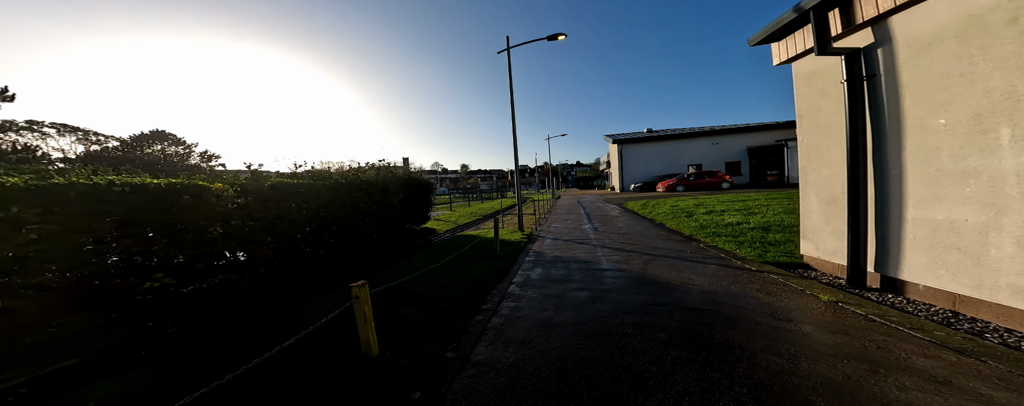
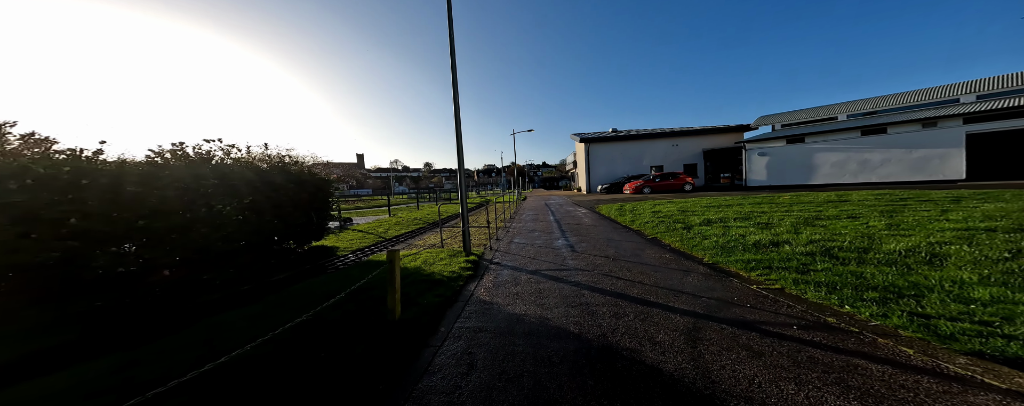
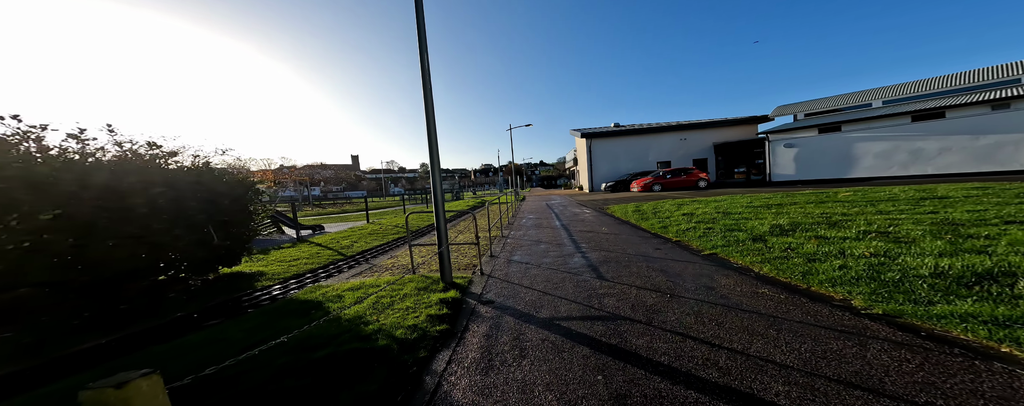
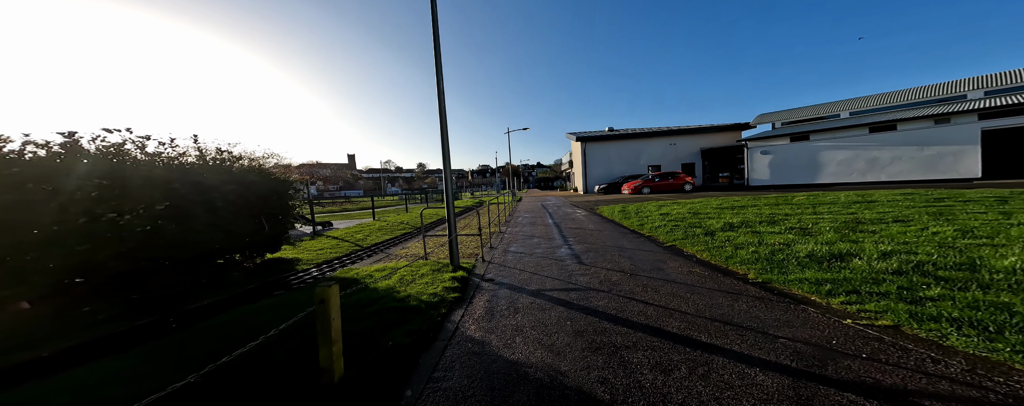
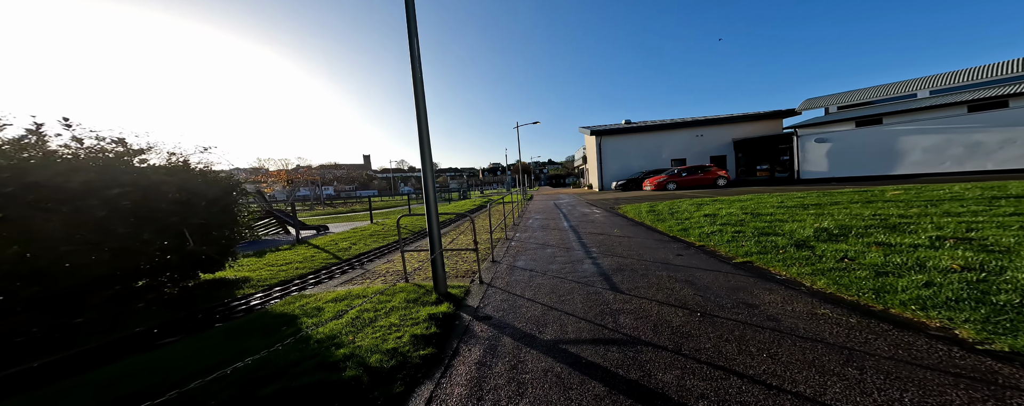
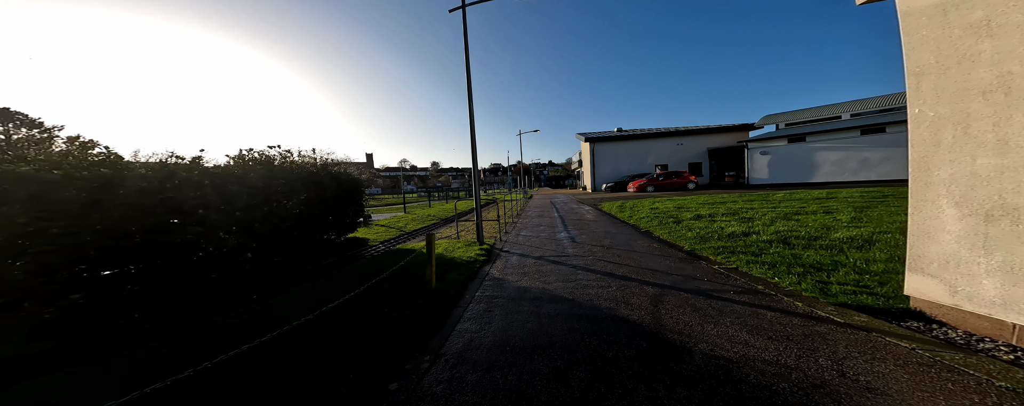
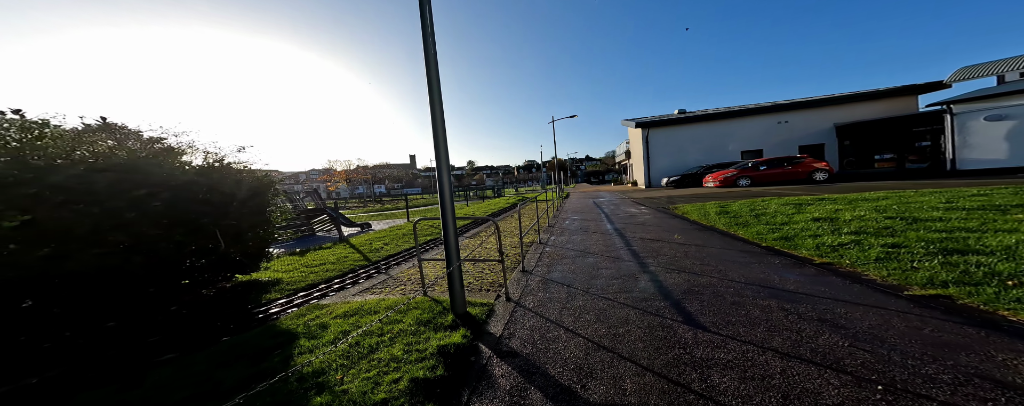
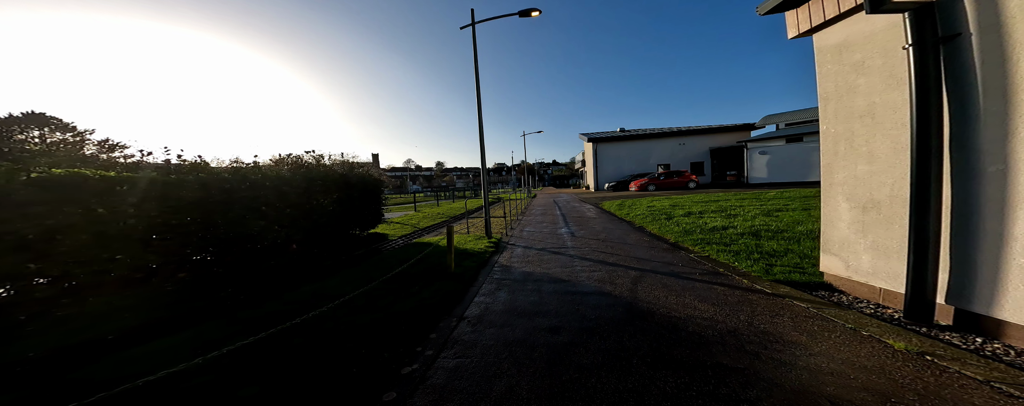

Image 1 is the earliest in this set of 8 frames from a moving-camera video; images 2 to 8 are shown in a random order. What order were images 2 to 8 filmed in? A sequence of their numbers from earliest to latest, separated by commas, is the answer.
8, 6, 2, 4, 3, 5, 7
